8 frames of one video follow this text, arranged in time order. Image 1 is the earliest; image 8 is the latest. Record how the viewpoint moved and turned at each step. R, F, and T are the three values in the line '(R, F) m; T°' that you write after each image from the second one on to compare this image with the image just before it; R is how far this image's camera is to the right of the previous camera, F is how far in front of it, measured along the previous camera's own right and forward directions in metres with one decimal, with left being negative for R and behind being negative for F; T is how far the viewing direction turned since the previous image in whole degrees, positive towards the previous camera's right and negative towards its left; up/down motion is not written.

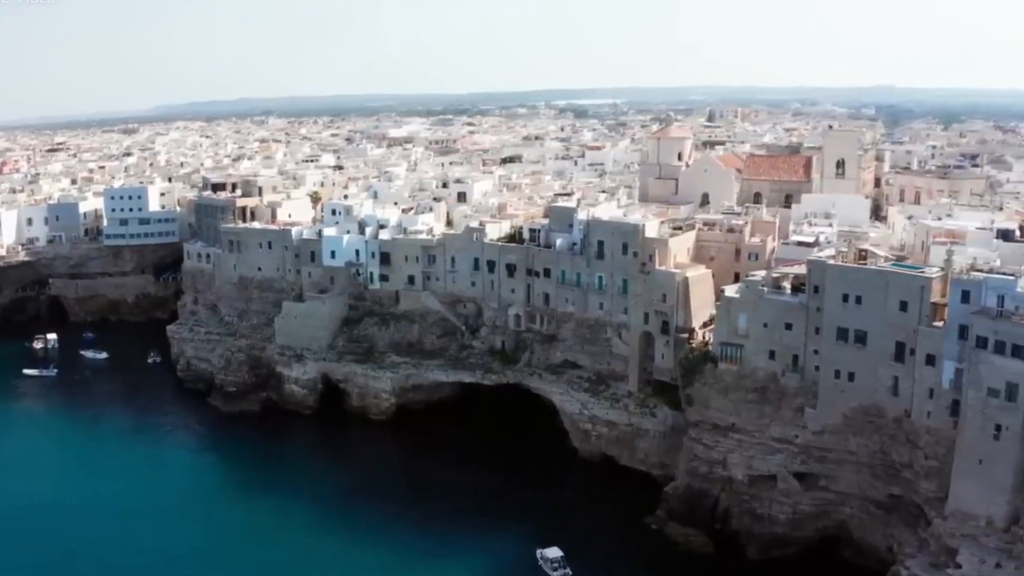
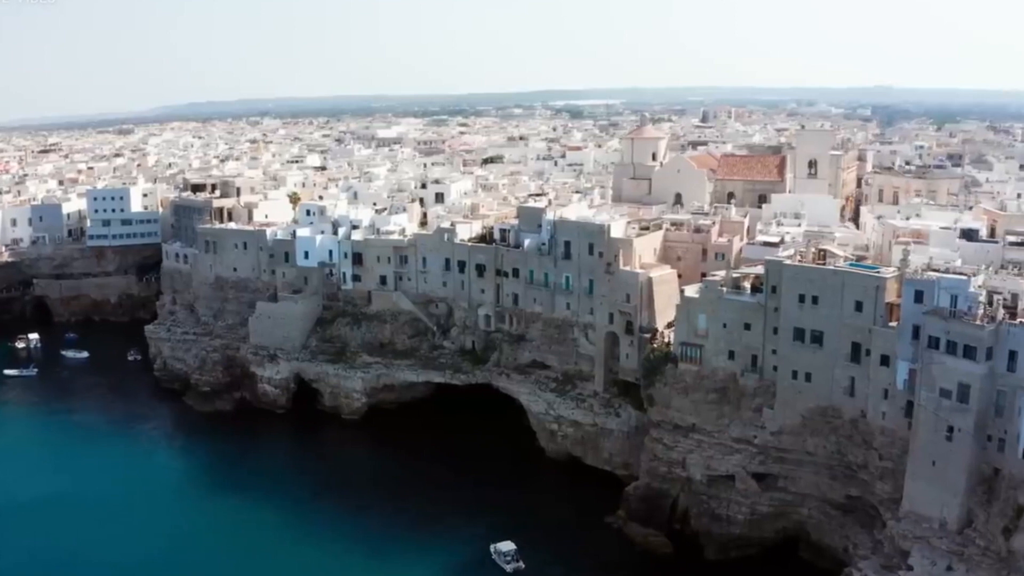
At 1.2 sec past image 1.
(+2.3, 0.0) m; -1°
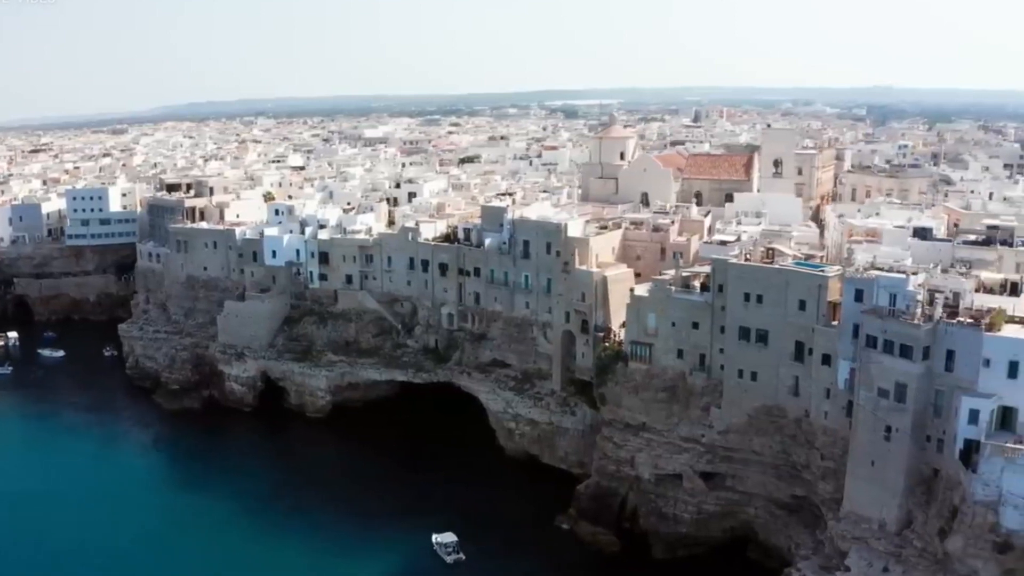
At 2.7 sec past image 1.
(+2.9, -0.1) m; -1°
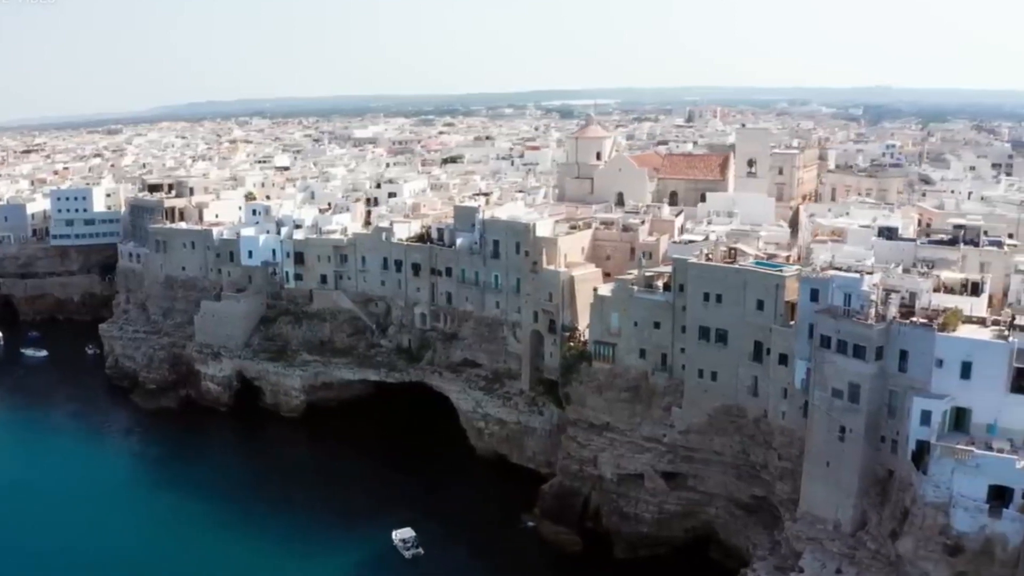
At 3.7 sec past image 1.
(+2.1, 0.0) m; -1°
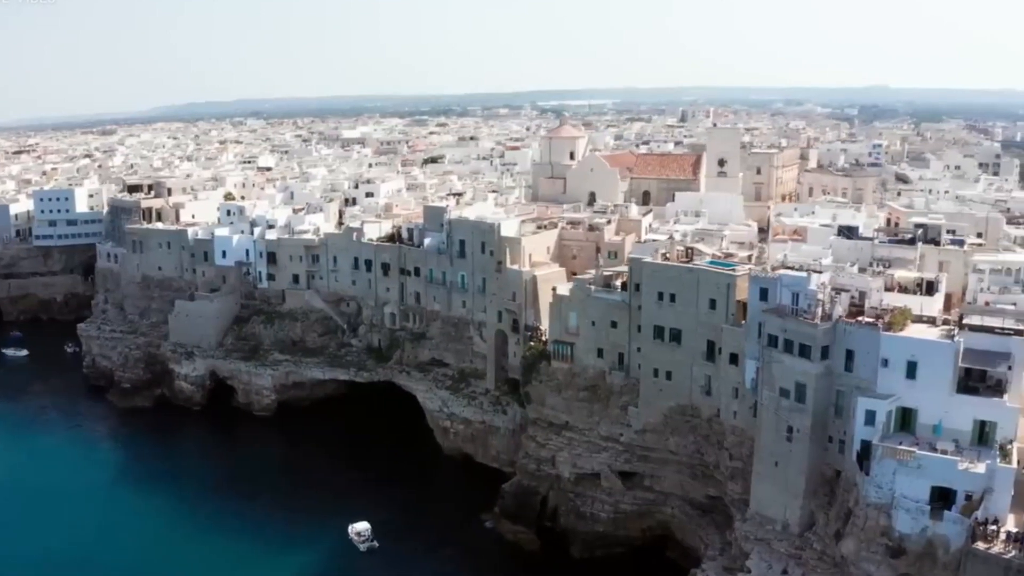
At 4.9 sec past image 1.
(+2.3, -0.1) m; -1°
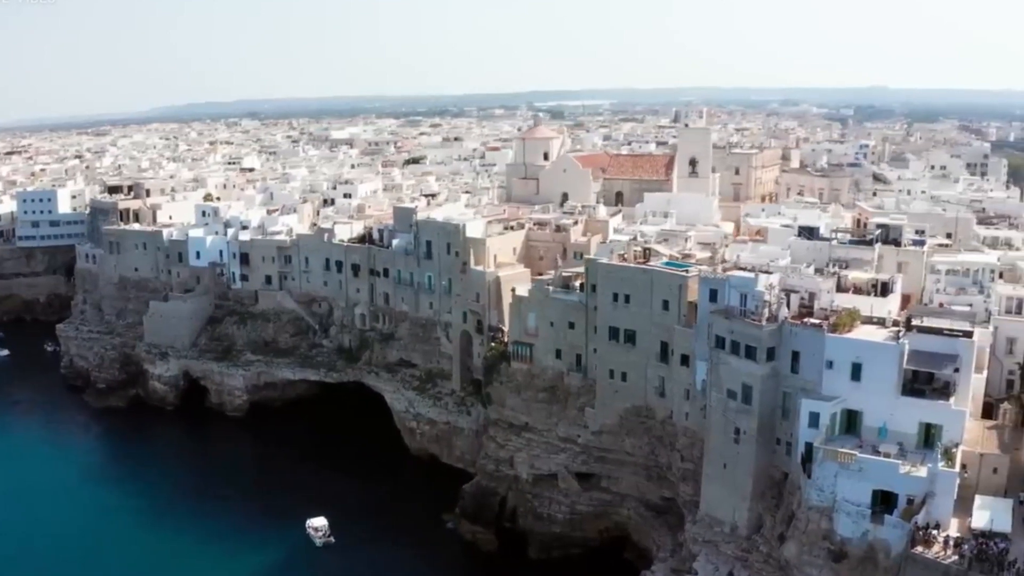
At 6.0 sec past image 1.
(+2.3, 0.0) m; -1°
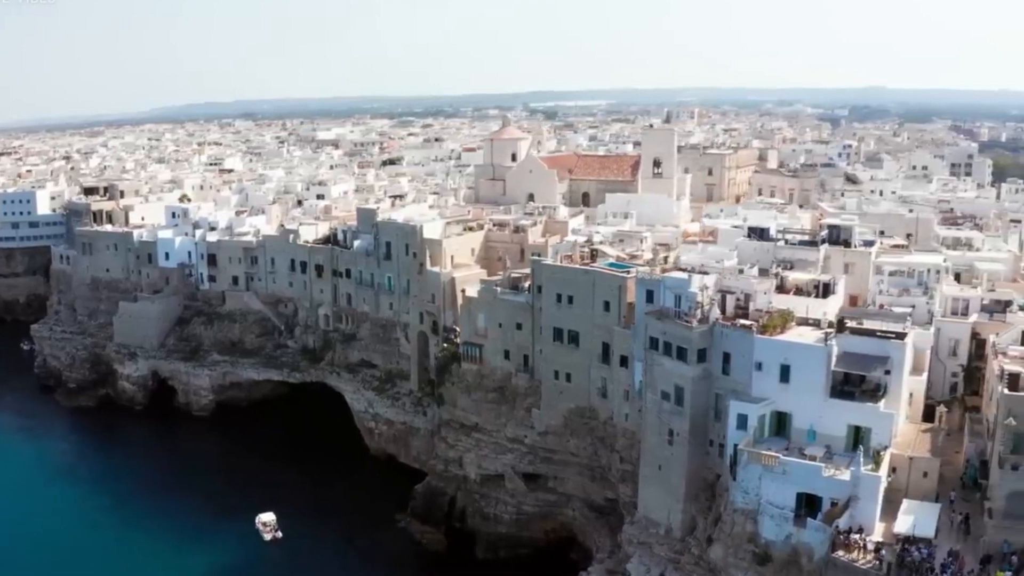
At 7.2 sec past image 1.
(+2.8, -0.1) m; -1°
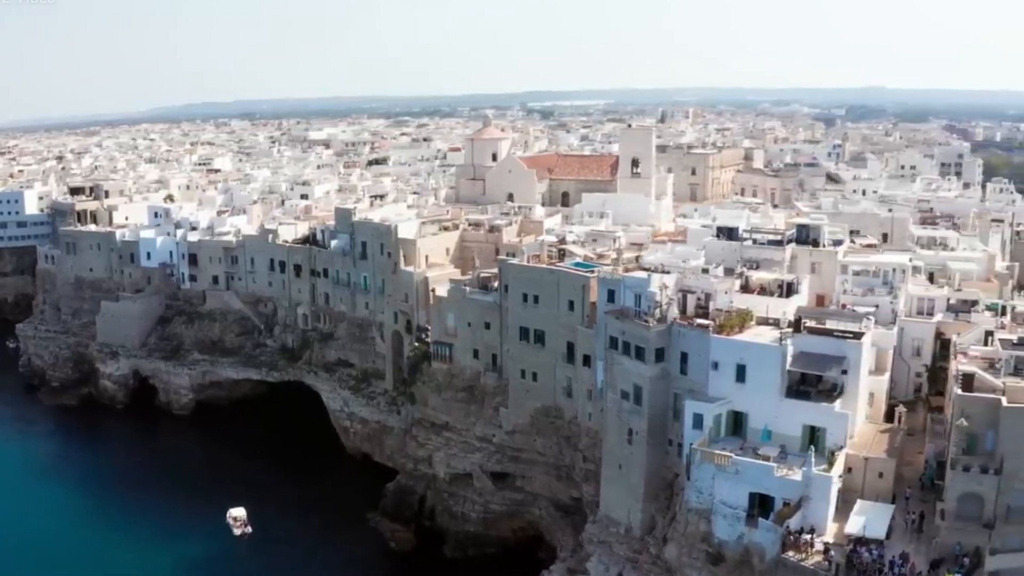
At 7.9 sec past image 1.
(+1.7, -0.1) m; 0°
